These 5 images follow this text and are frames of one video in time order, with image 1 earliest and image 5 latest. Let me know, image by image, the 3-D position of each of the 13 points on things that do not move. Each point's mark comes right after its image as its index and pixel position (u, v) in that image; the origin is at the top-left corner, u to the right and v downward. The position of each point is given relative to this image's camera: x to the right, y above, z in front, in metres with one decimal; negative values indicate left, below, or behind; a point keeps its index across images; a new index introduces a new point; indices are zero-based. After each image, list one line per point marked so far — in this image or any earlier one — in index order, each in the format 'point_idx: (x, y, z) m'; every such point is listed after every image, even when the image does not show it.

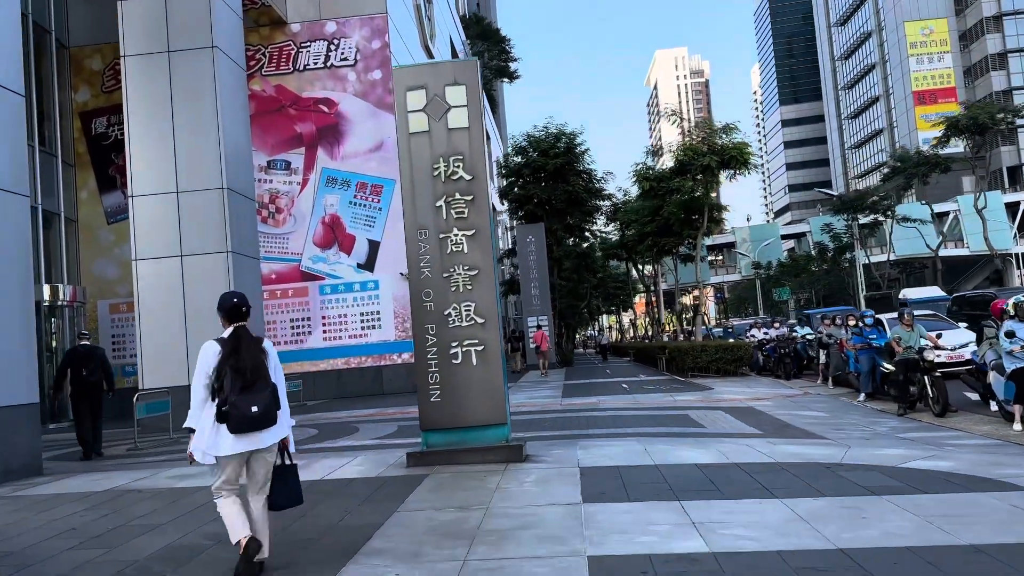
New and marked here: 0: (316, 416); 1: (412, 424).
0: (-3.8, -2.5, +16.3) m
1: (-1.6, -2.2, +13.2) m
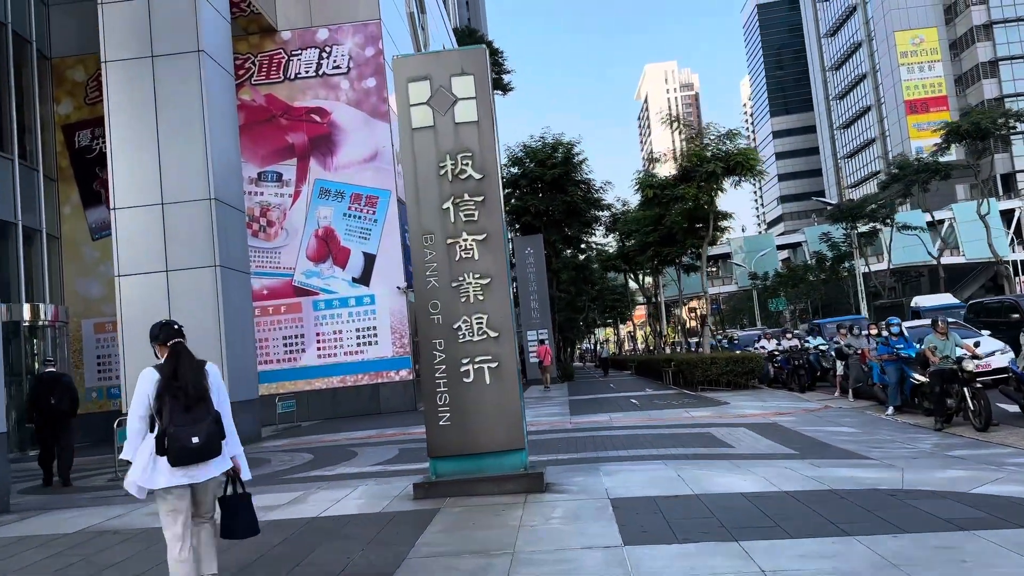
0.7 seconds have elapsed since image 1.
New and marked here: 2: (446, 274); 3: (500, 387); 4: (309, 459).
0: (-3.7, -2.8, +15.4) m
1: (-1.5, -2.4, +12.3) m
2: (-0.6, +0.1, +7.6) m
3: (-0.1, -0.9, +7.4) m
4: (-3.0, -2.5, +12.2) m
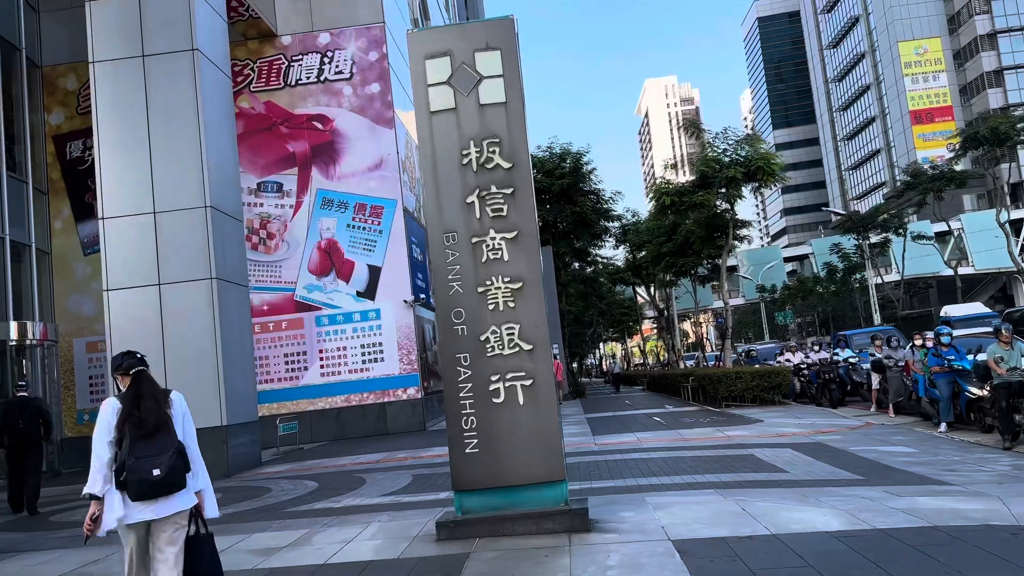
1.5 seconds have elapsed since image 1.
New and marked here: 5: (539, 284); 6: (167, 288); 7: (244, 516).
0: (-3.3, -3.1, +14.3) m
1: (-1.2, -2.5, +11.3) m
2: (-0.3, +0.1, +6.5) m
3: (+0.2, -1.0, +6.4) m
4: (-2.7, -2.7, +11.1) m
5: (+0.2, 0.0, +6.5) m
6: (-5.9, 0.0, +14.1) m
7: (-2.9, -2.5, +9.0) m
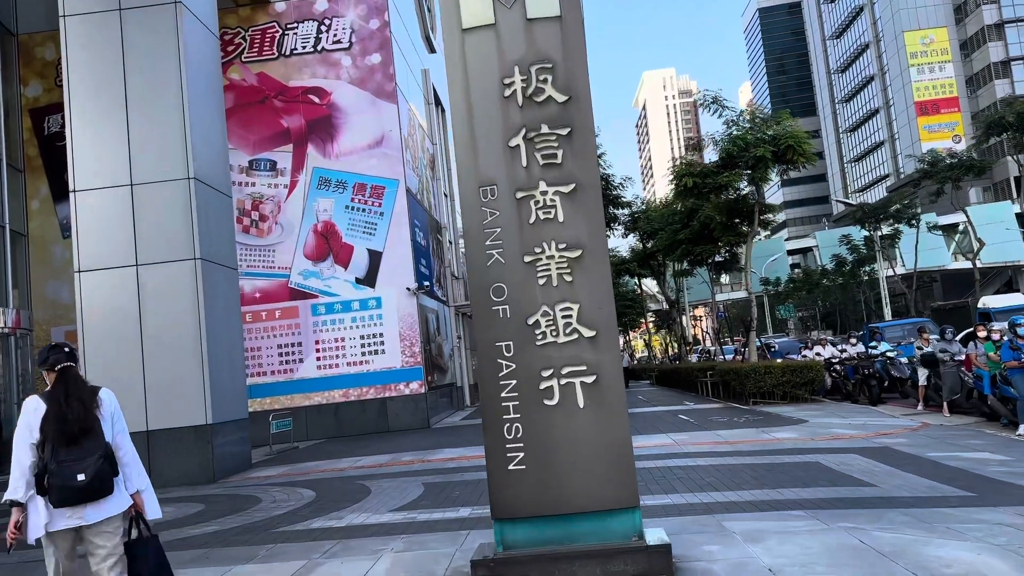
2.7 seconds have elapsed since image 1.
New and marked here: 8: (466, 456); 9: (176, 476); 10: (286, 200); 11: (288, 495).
0: (-3.1, -2.8, +12.9) m
1: (-0.8, -2.3, +9.8) m
2: (0.0, +0.3, +5.1) m
3: (+0.5, -0.8, +4.9) m
4: (-2.4, -2.5, +9.6) m
5: (+0.6, +0.2, +5.0) m
6: (-5.6, +0.3, +12.6) m
7: (-2.6, -2.3, +7.5) m
8: (-0.7, -2.4, +11.7) m
9: (-5.0, -2.8, +12.3) m
10: (-5.3, +2.0, +19.1) m
11: (-2.7, -2.5, +10.0) m
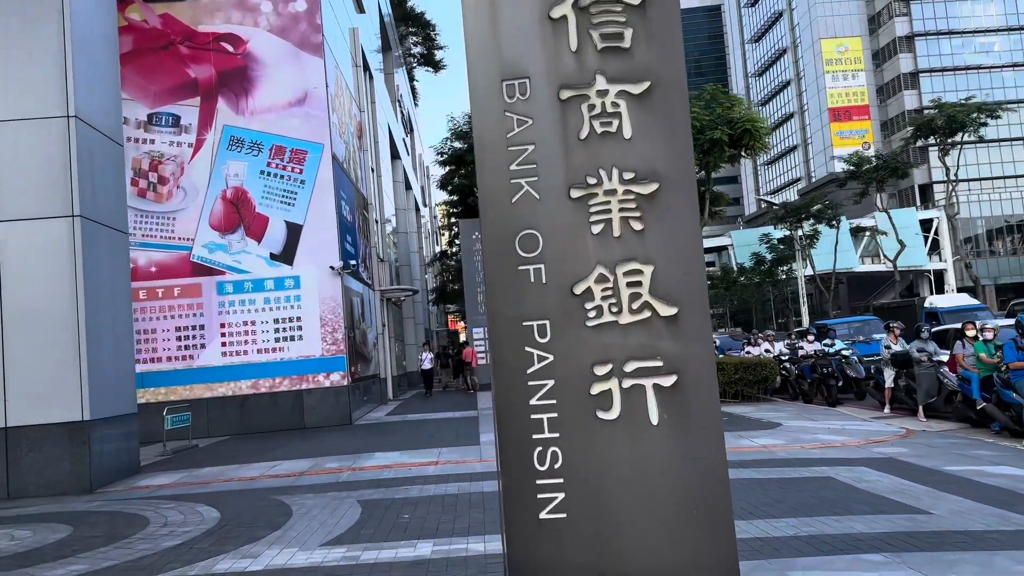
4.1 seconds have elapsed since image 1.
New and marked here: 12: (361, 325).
0: (-3.8, -2.4, +10.7) m
1: (-1.3, -2.0, +7.9) m
2: (+0.2, +0.5, +3.3) m
3: (+0.7, -0.6, +3.2) m
4: (-2.8, -2.1, +7.6) m
5: (+0.7, +0.4, +3.3) m
6: (-6.2, +0.7, +10.1) m
7: (-2.8, -2.0, +5.5) m
8: (-1.3, -2.1, +9.8) m
9: (-5.7, -2.4, +9.9) m
10: (-6.5, +2.6, +16.7) m
11: (-3.2, -2.2, +8.0) m
12: (-3.6, -0.9, +19.5) m
